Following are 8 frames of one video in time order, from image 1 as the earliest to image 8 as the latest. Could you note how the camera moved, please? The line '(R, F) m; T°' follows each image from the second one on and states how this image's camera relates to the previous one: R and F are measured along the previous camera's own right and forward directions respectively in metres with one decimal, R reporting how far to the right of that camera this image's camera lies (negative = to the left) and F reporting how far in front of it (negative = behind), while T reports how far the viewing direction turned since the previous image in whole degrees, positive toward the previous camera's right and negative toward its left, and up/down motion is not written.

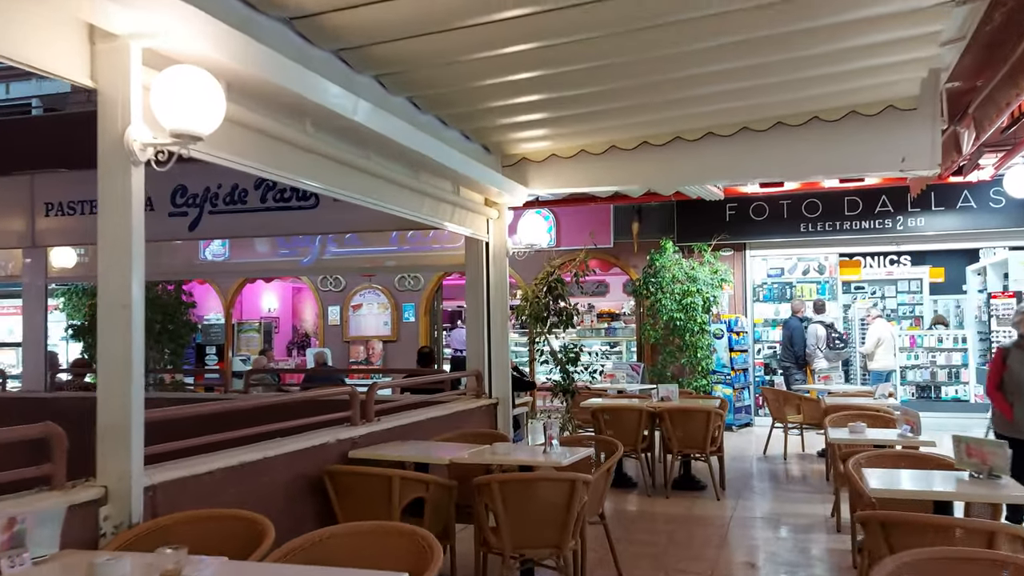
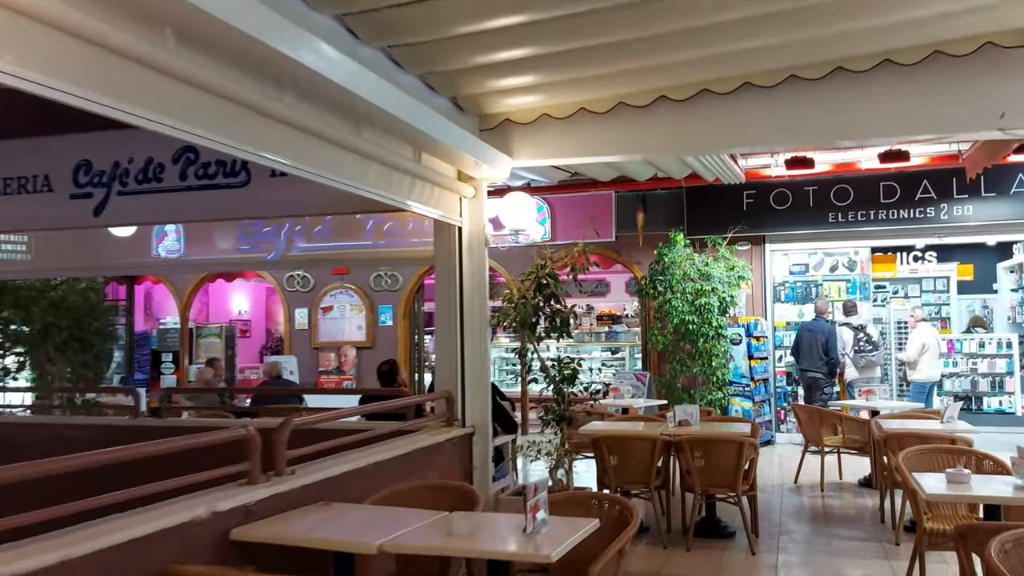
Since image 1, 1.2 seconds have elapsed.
(+0.1, +1.4) m; 0°
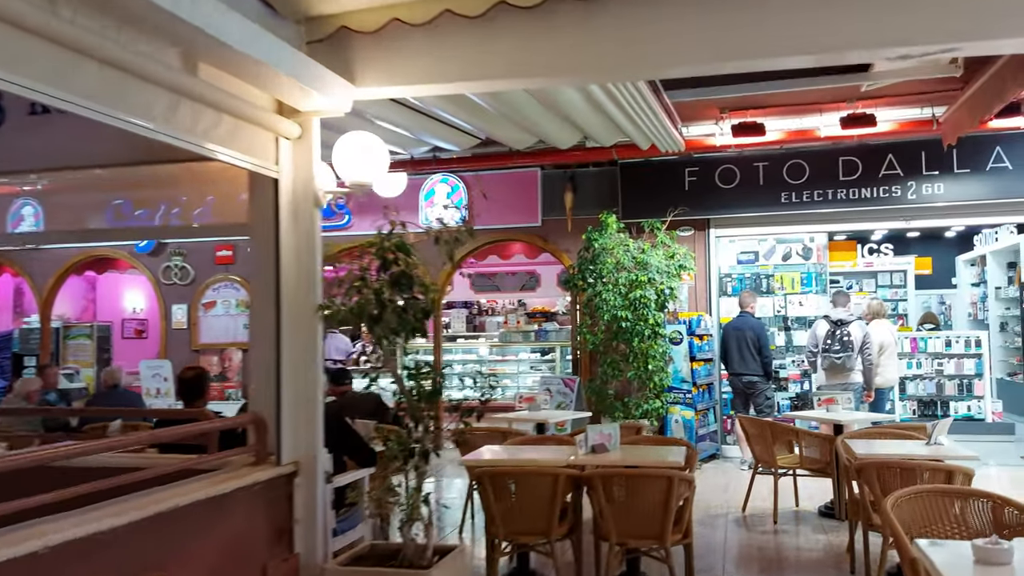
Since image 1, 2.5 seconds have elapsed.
(+0.5, +1.4) m; +3°
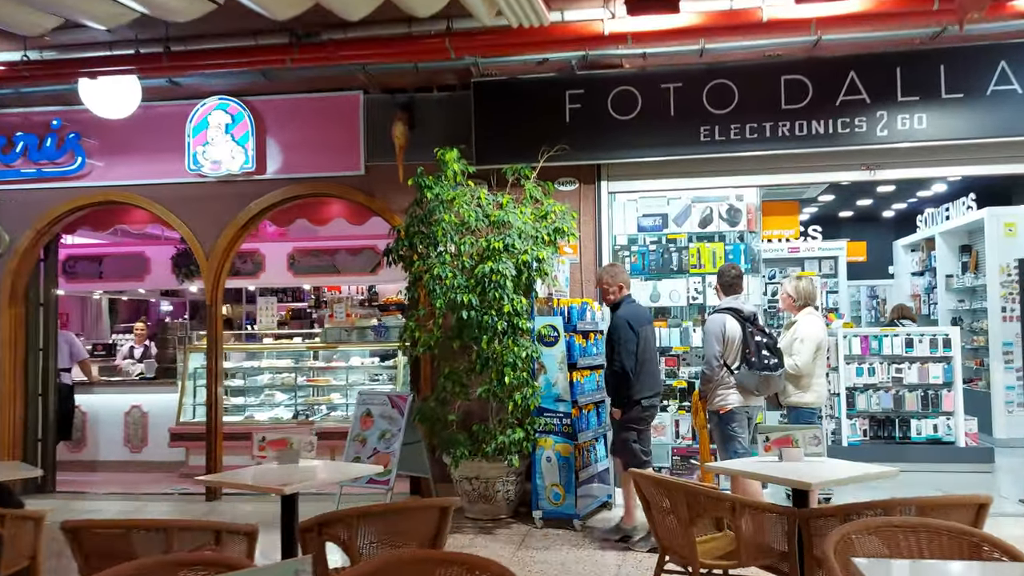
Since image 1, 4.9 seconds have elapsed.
(+0.8, +2.6) m; +6°
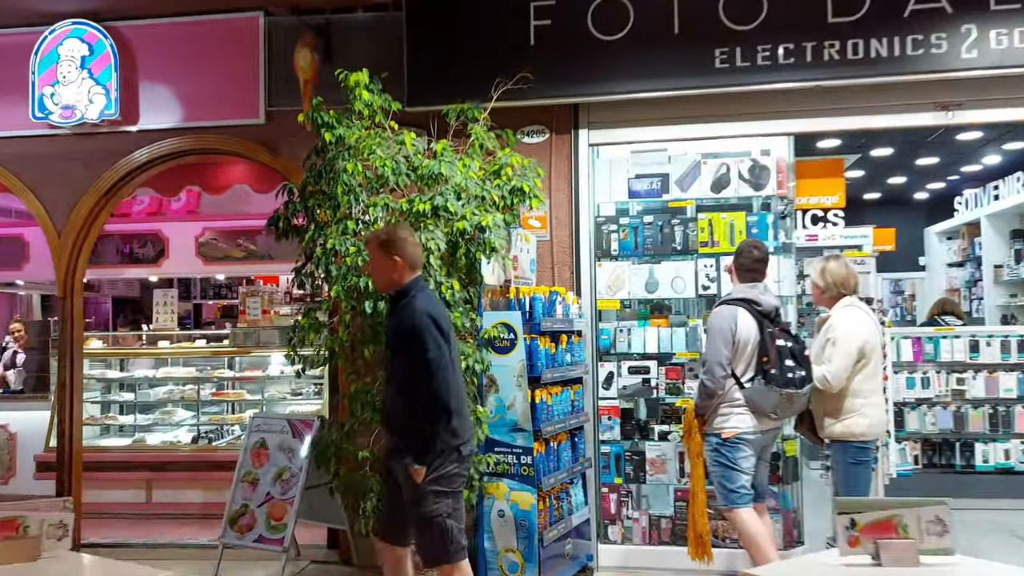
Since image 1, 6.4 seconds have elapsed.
(+0.3, +1.5) m; 0°
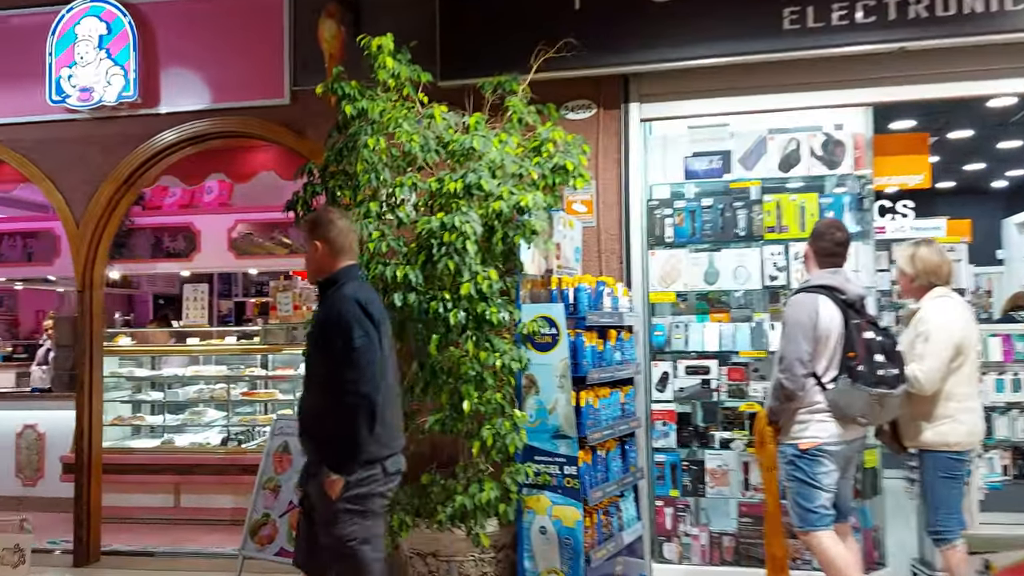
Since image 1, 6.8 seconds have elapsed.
(0.0, +0.4) m; -3°
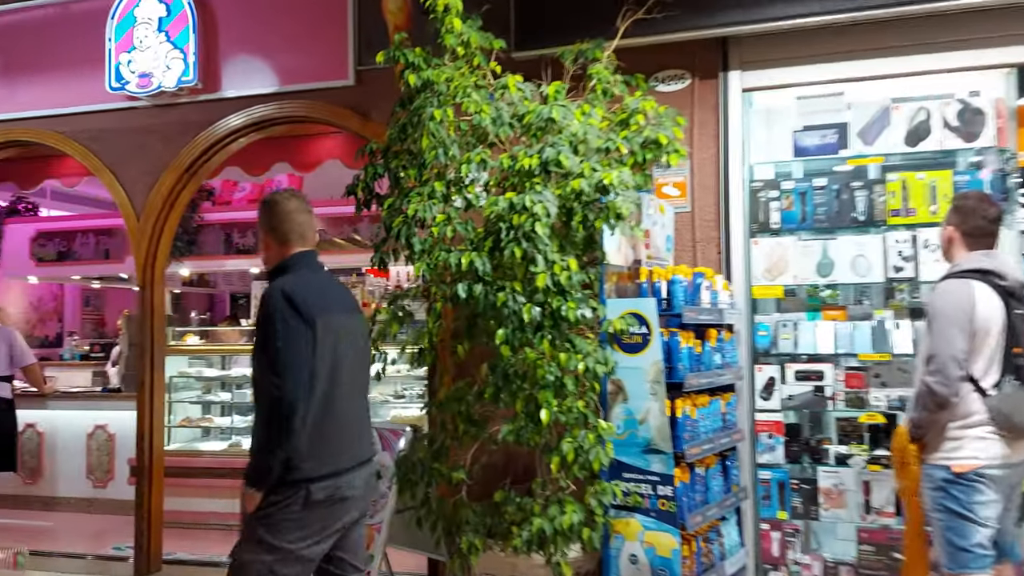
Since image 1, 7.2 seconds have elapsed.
(0.0, +0.4) m; -5°
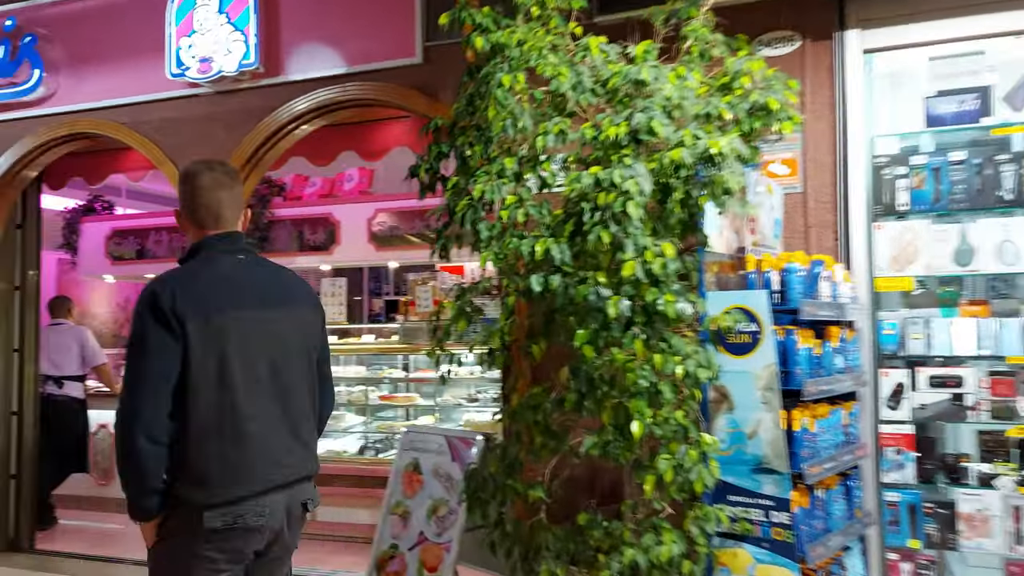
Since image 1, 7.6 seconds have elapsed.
(0.0, +0.4) m; -5°
